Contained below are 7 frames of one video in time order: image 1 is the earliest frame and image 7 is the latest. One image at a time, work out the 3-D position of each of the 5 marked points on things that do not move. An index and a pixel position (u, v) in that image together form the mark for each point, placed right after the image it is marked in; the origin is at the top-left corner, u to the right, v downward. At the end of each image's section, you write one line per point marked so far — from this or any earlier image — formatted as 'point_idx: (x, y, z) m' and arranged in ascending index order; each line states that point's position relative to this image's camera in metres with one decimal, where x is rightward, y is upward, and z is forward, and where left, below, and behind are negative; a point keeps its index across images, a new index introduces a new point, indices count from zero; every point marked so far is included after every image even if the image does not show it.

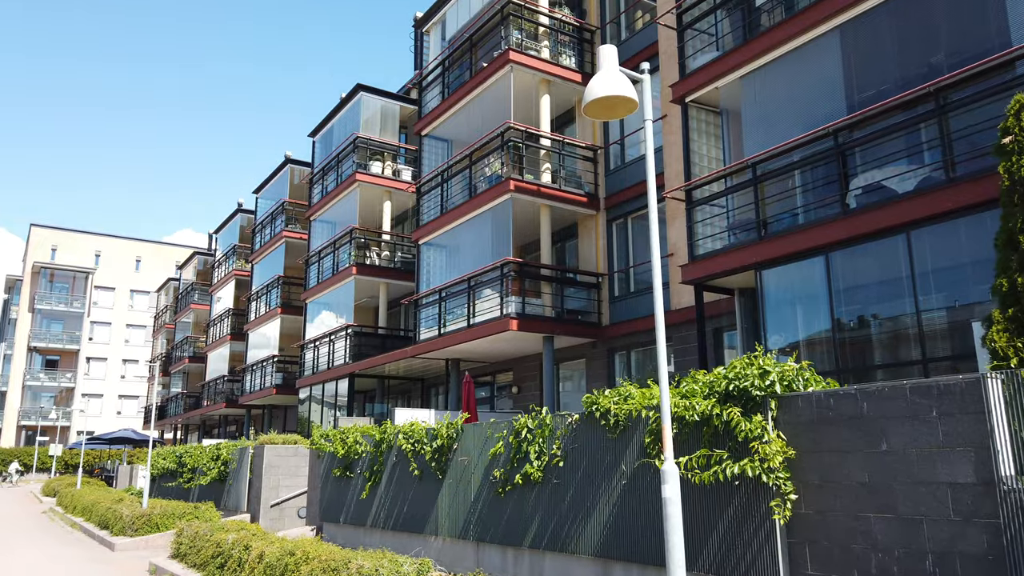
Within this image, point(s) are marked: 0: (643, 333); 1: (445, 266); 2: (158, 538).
0: (+2.8, -1.0, +15.8) m
1: (-1.7, +0.6, +19.0) m
2: (-8.2, -5.8, +17.2) m
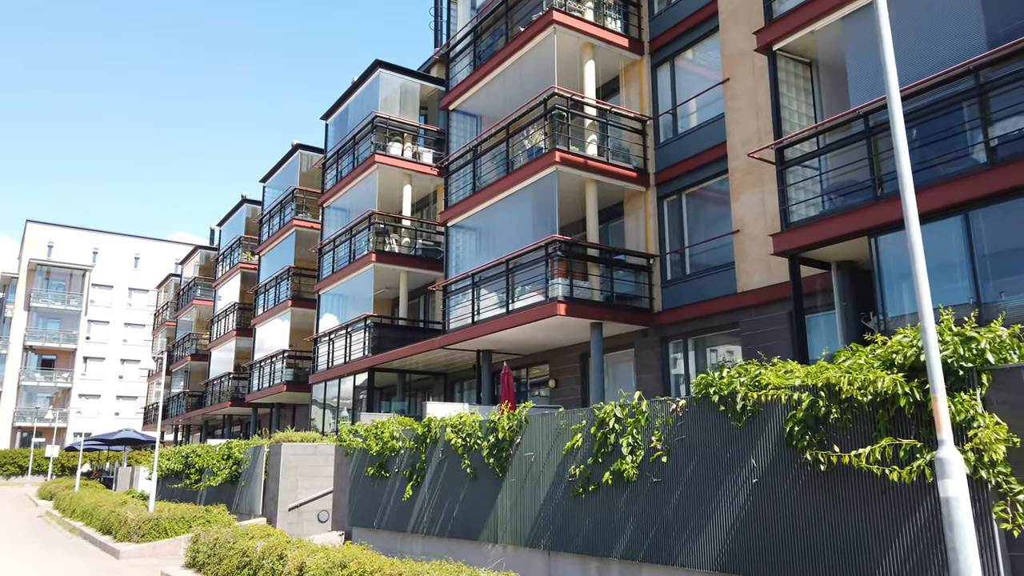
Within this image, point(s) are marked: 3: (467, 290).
0: (+3.7, -0.6, +14.4) m
1: (-0.8, +0.9, +17.5) m
2: (-7.3, -5.4, +15.7) m
3: (-1.0, 0.0, +17.5) m
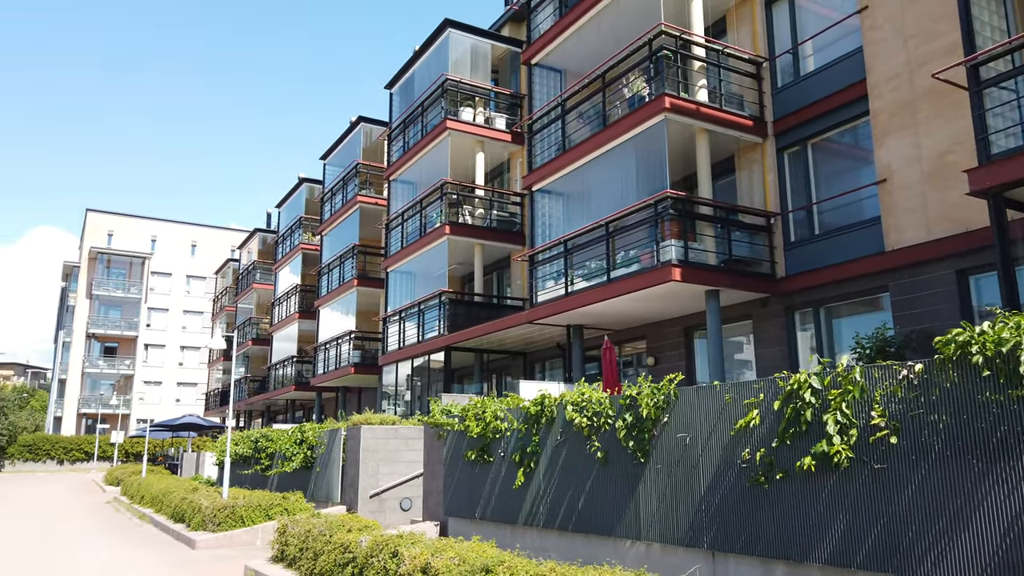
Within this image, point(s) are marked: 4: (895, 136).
0: (+5.5, +0.1, +12.6) m
1: (+1.2, +1.6, +16.0) m
2: (-5.3, -4.8, +14.7) m
3: (+1.0, +0.6, +16.0) m
4: (+6.1, +2.4, +11.9) m
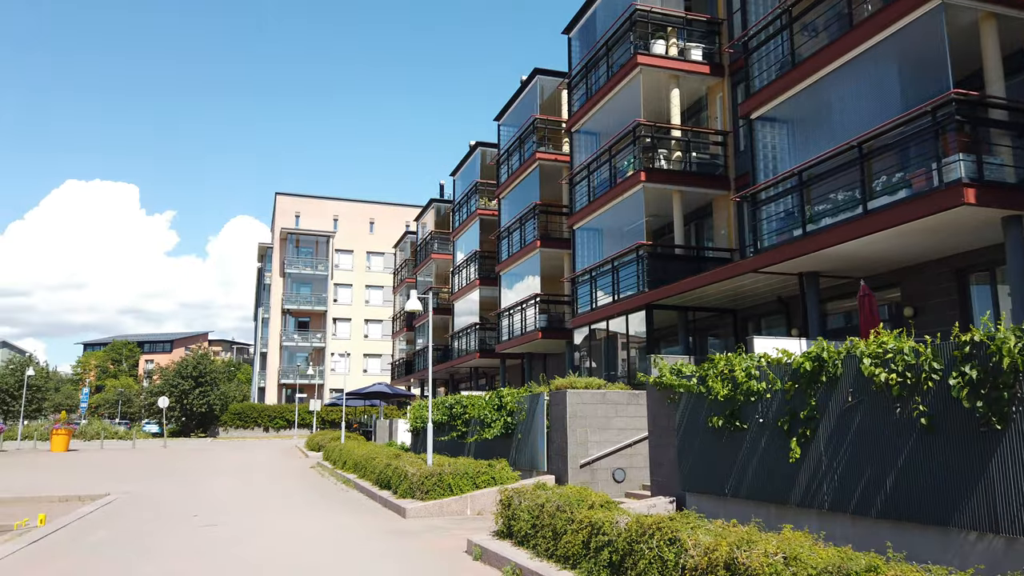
0: (+8.8, +1.1, +9.4) m
1: (+5.2, +2.7, +13.6) m
2: (-1.1, -4.0, +13.9) m
3: (+5.1, +1.7, +13.7) m
4: (+9.1, +3.5, +8.5) m
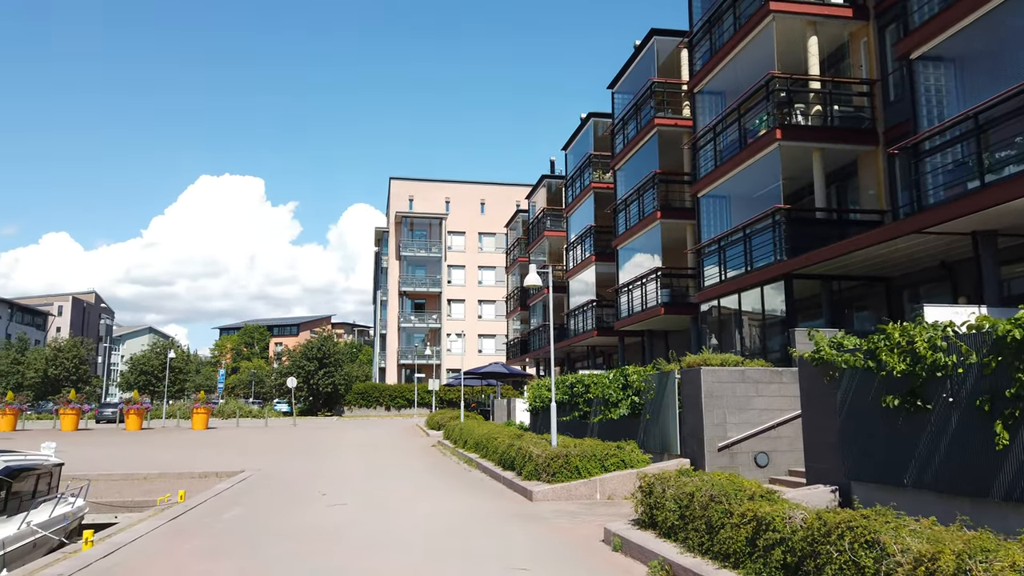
0: (+10.2, +1.7, +7.2) m
1: (+7.3, +3.3, +11.8) m
2: (+1.2, -3.5, +13.2) m
3: (+7.1, +2.3, +11.9) m
4: (+10.3, +4.0, +6.2) m
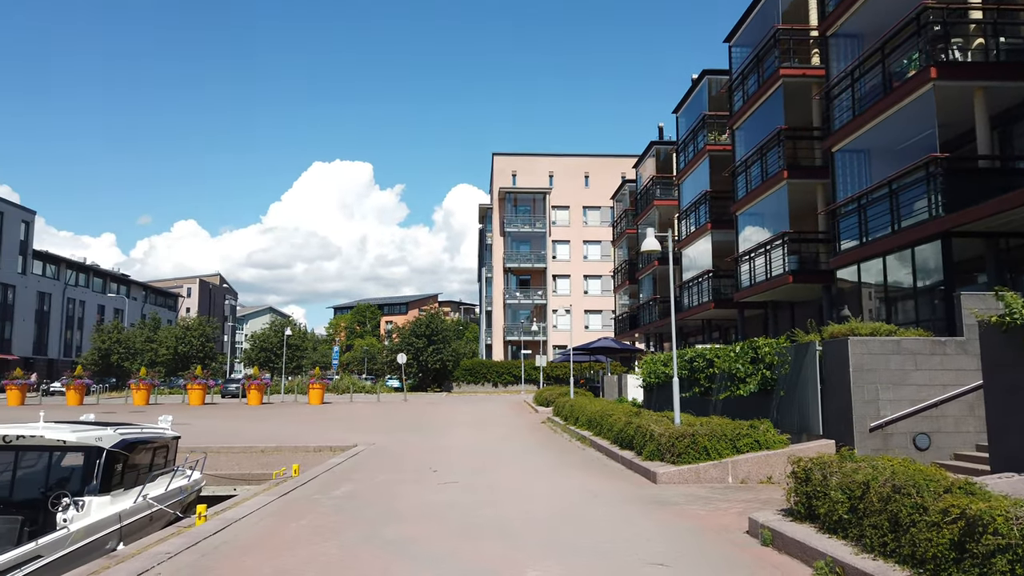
0: (+11.2, +2.3, +4.6) m
1: (+8.8, +3.9, +9.5) m
2: (+3.2, -2.9, +12.0) m
3: (+8.8, +3.0, +9.7) m
4: (+11.1, +4.6, +3.6) m
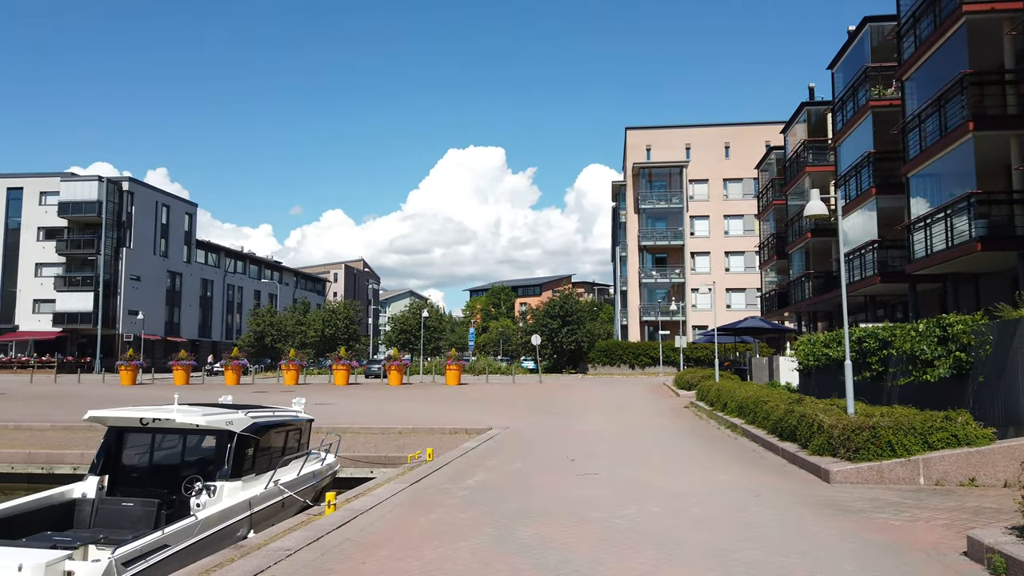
0: (+11.7, +2.6, +1.5) m
1: (+10.3, +4.4, +6.7) m
2: (+5.3, -2.5, +10.2) m
3: (+10.2, +3.4, +6.9) m
4: (+11.4, +4.9, +0.4) m
